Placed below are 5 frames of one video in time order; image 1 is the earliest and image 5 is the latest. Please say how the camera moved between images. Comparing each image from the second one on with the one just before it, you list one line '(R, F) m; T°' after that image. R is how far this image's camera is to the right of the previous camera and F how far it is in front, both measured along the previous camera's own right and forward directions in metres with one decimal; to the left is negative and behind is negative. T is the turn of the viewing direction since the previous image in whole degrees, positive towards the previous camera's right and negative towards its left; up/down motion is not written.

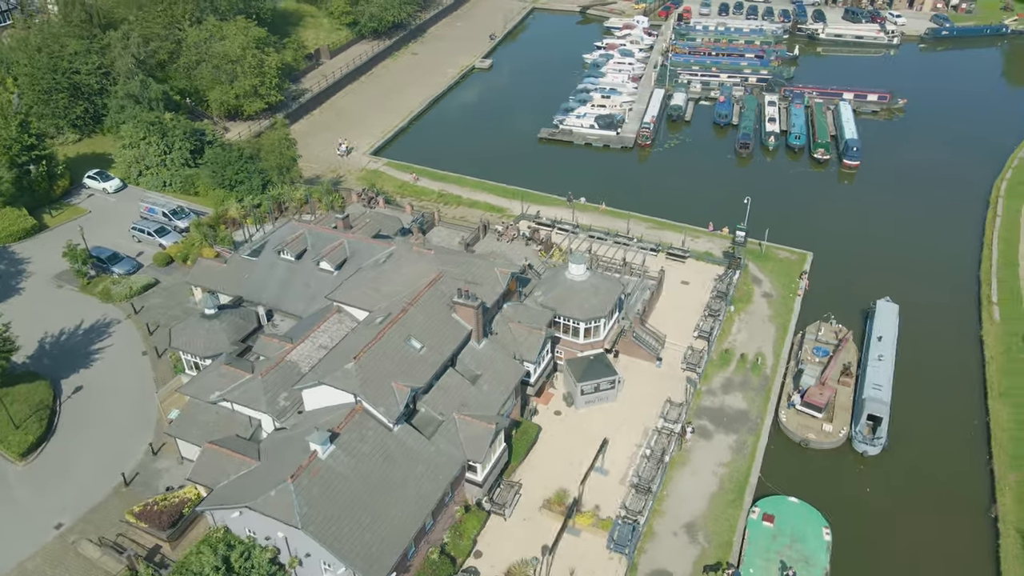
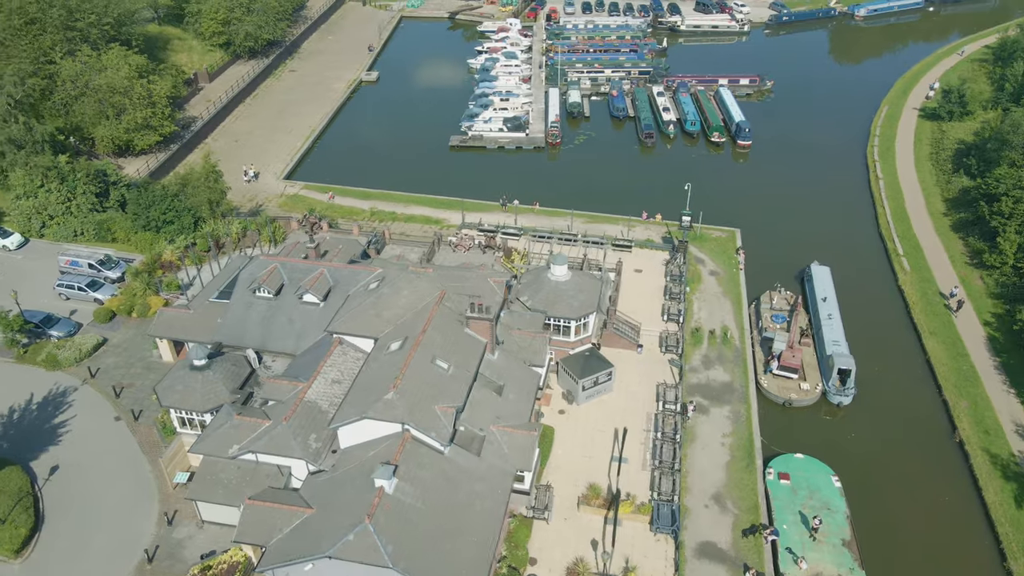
(-7.9, +0.3) m; +11°
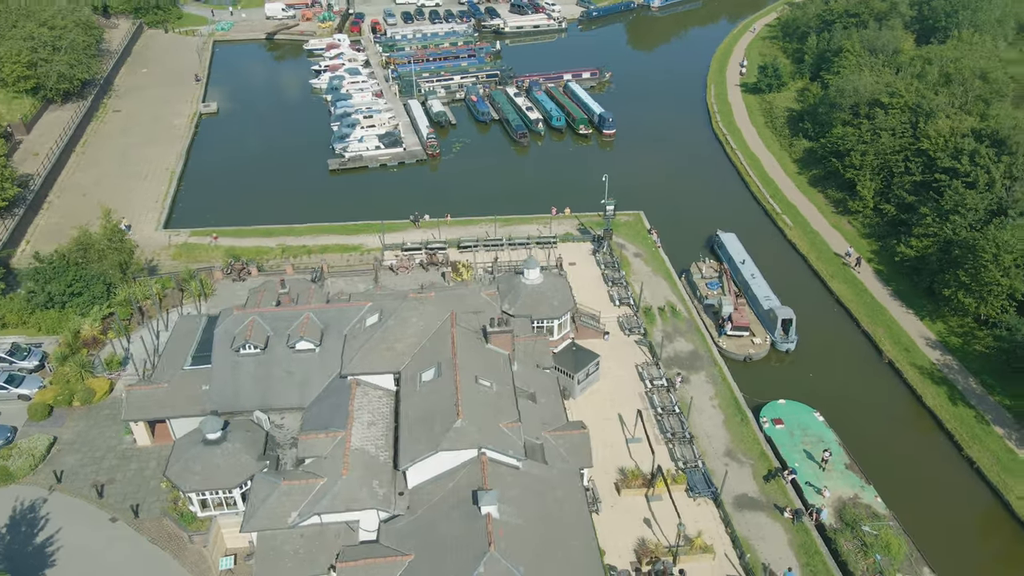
(-10.8, +0.7) m; +15°
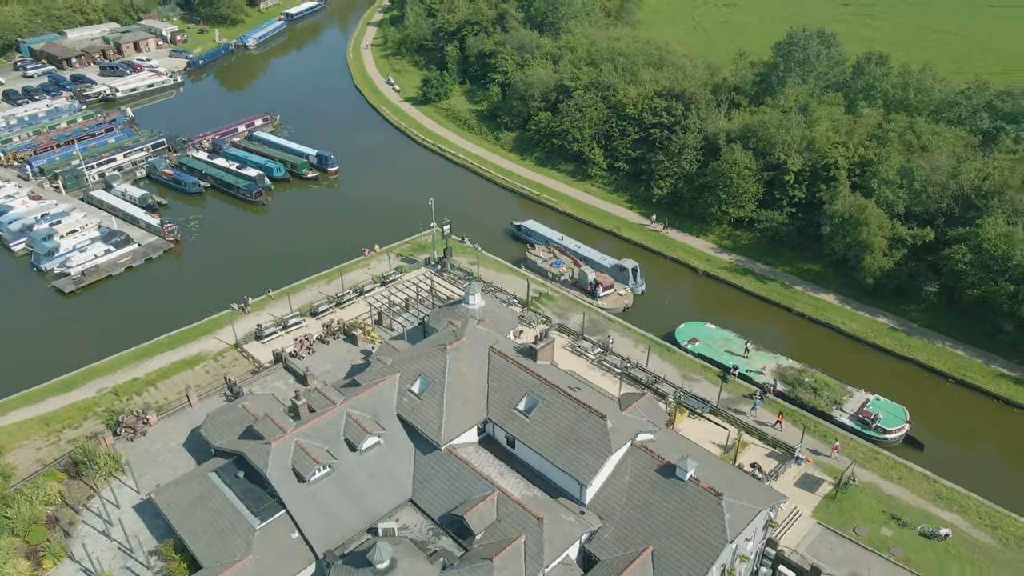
(-23.0, +4.6) m; +32°
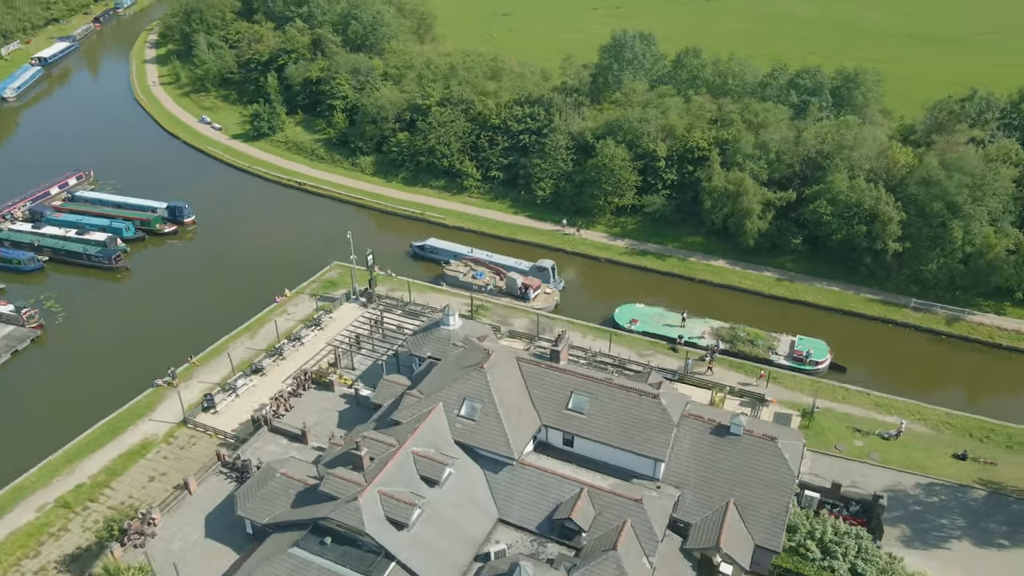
(-13.3, +0.7) m; +17°
